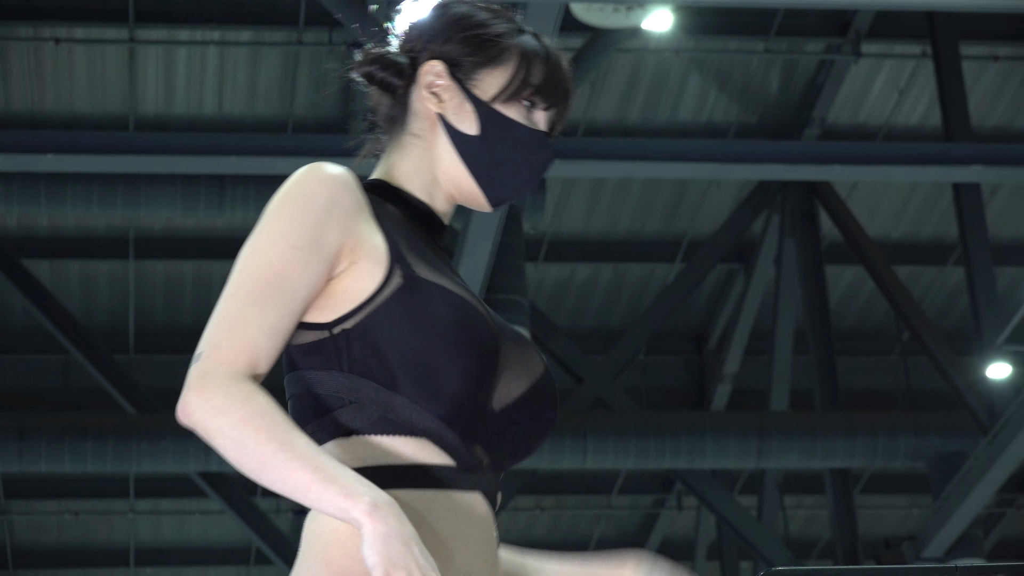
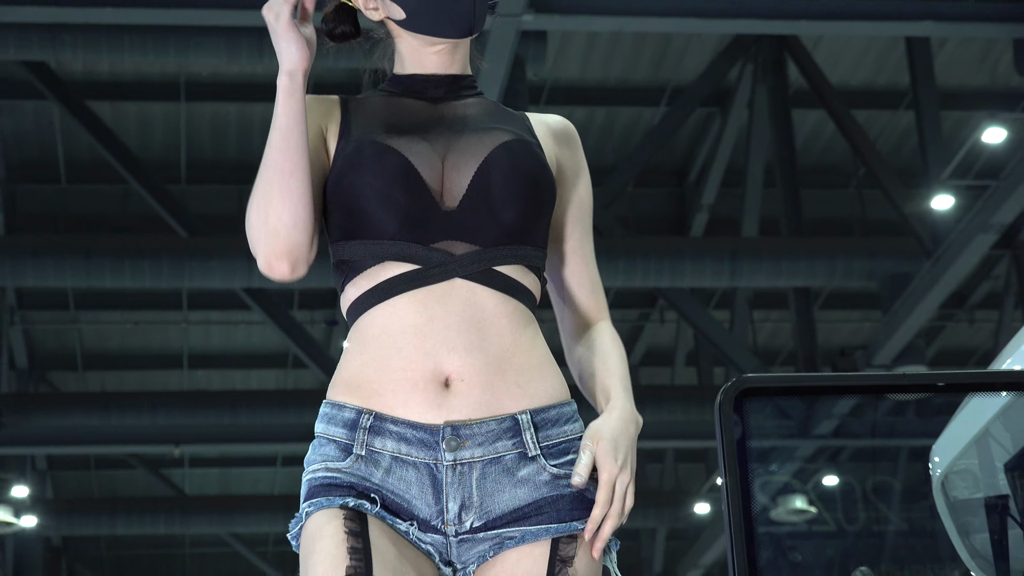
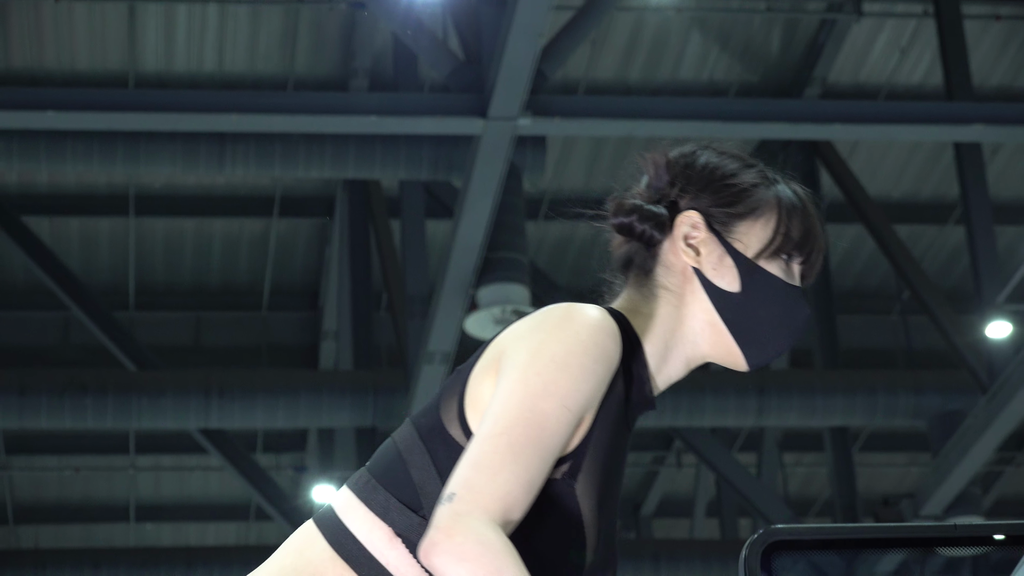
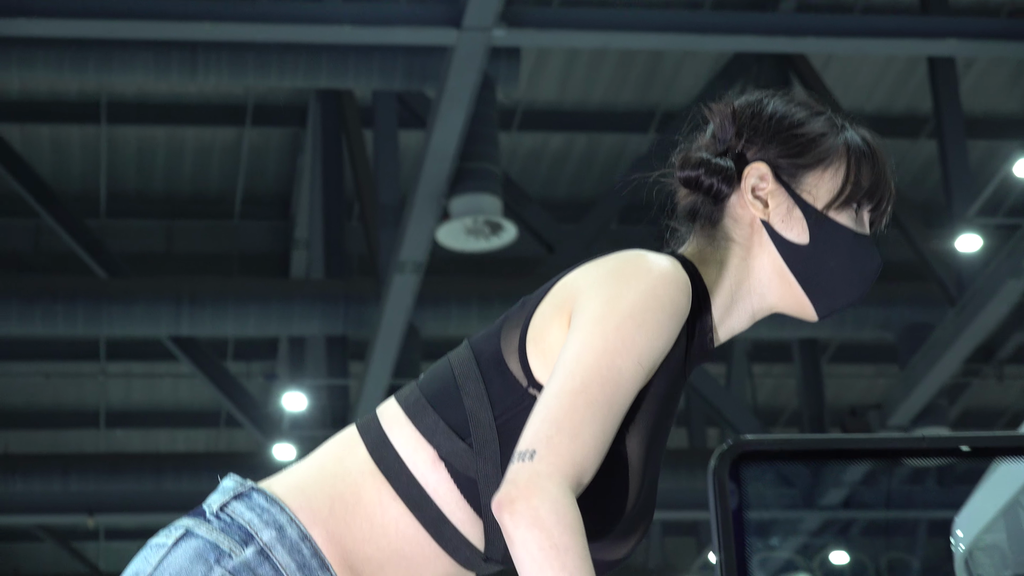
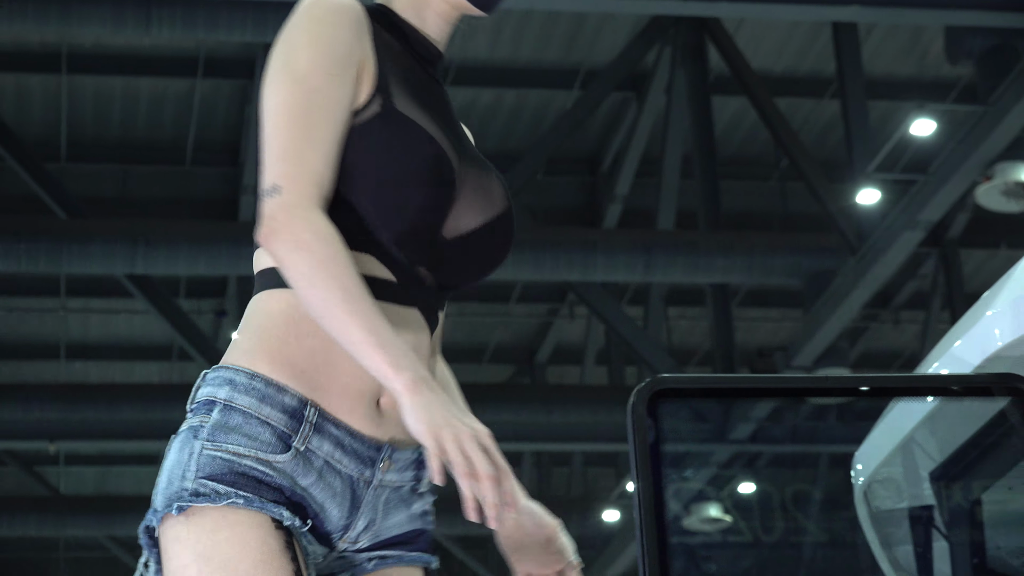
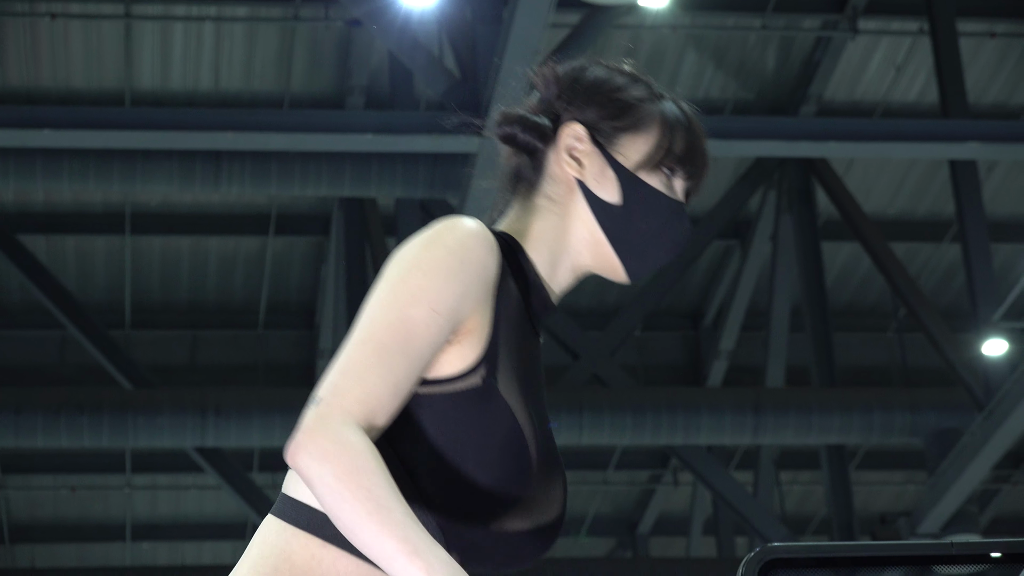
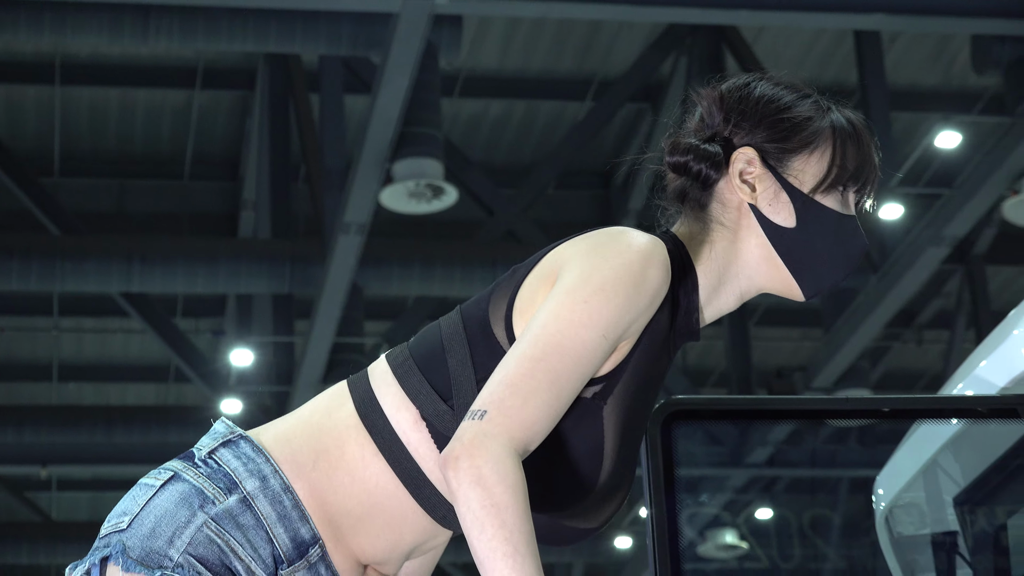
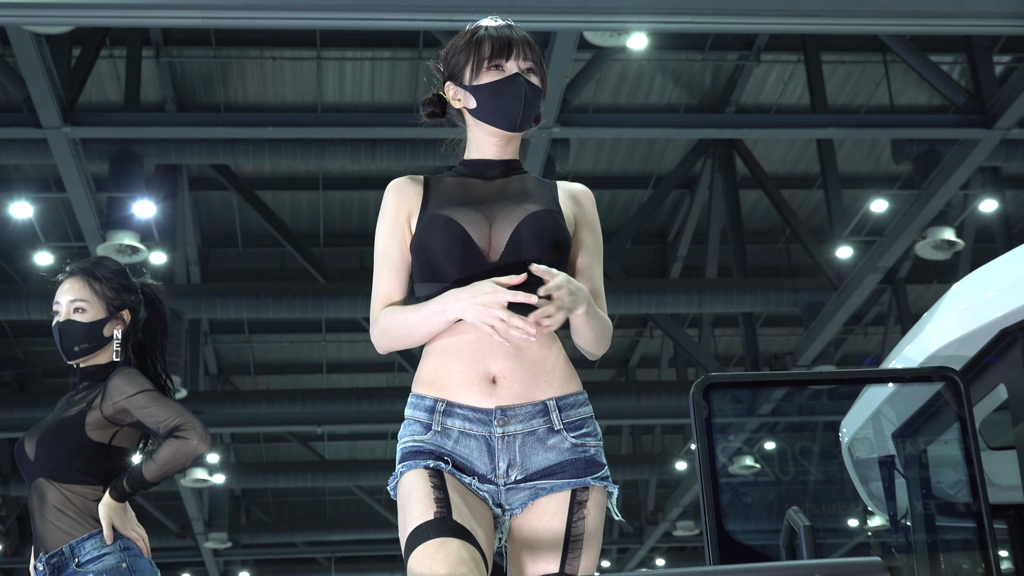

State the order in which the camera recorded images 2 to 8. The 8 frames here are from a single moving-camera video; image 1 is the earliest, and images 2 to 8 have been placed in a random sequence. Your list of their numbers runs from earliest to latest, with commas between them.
6, 3, 4, 7, 5, 2, 8
